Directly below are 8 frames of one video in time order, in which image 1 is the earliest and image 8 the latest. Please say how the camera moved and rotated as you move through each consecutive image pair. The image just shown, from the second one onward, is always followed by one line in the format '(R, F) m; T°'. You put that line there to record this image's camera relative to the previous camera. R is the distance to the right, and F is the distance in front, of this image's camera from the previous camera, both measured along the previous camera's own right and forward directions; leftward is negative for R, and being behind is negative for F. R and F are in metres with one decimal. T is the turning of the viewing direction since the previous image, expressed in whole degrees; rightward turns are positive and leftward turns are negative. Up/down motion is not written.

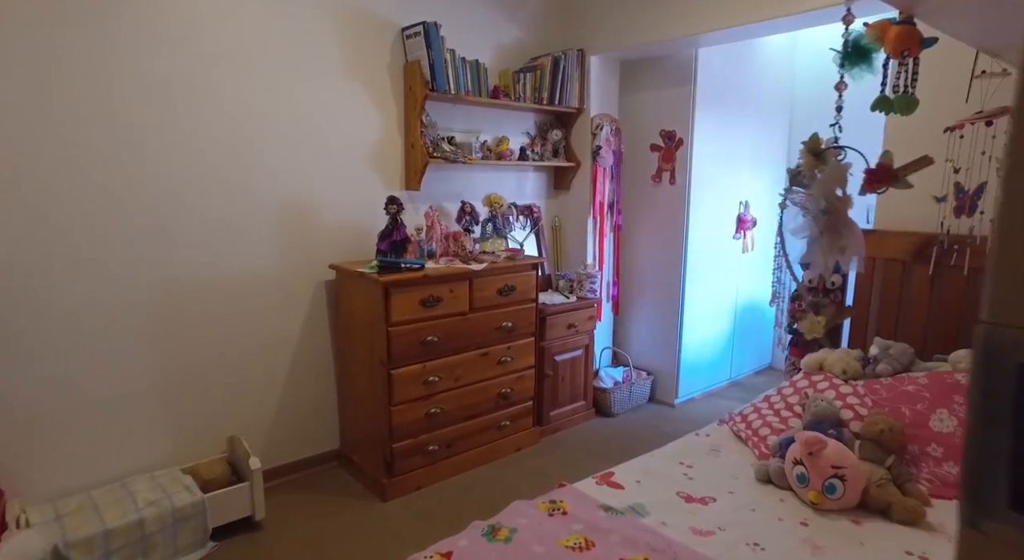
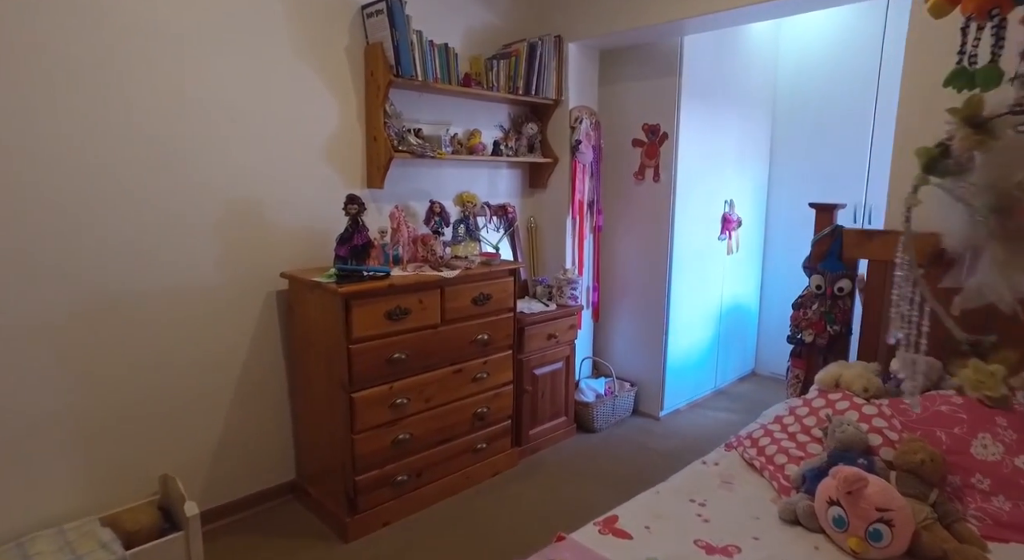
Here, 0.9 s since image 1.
(0.0, +0.3) m; +3°
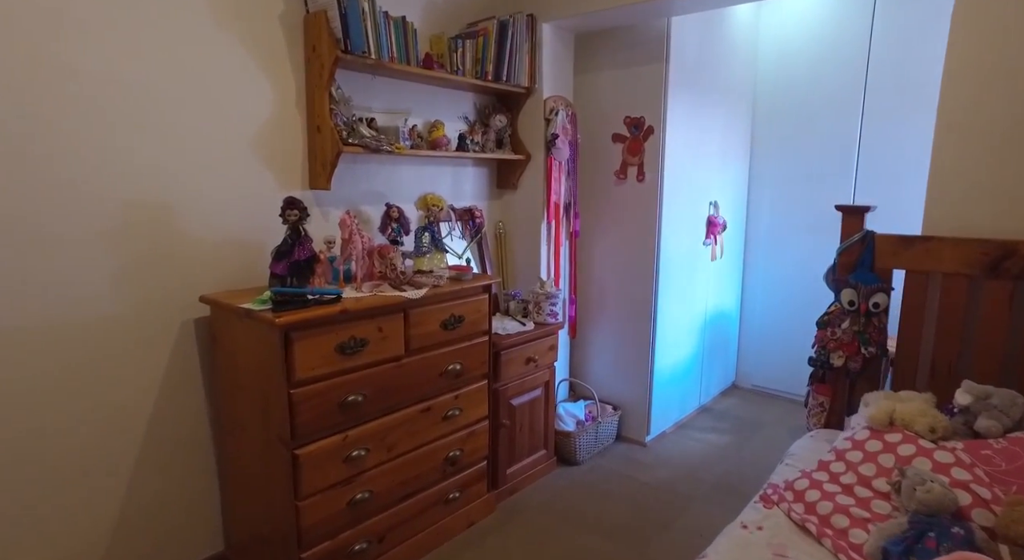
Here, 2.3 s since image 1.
(-0.1, +0.4) m; +5°
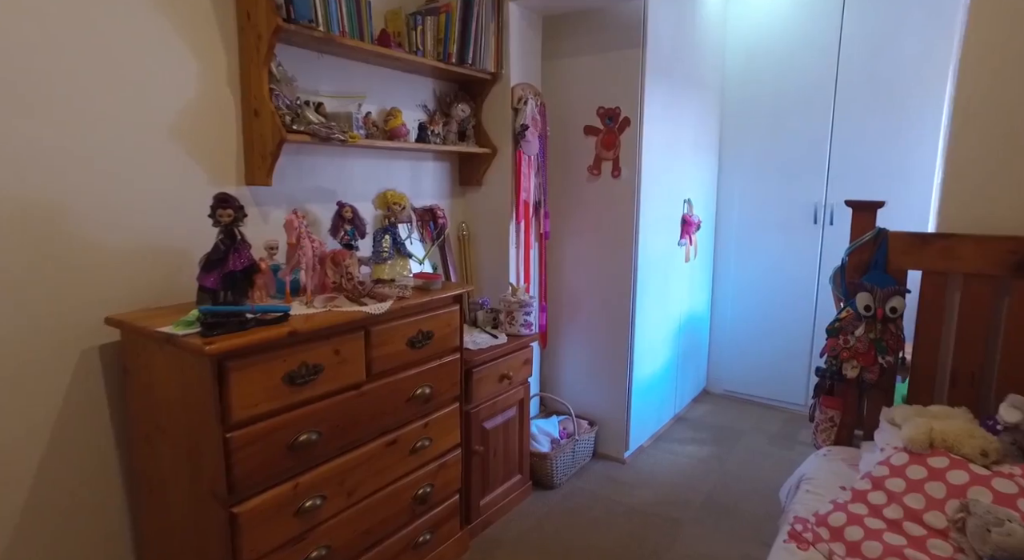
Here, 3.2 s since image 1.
(-0.1, +0.3) m; +6°
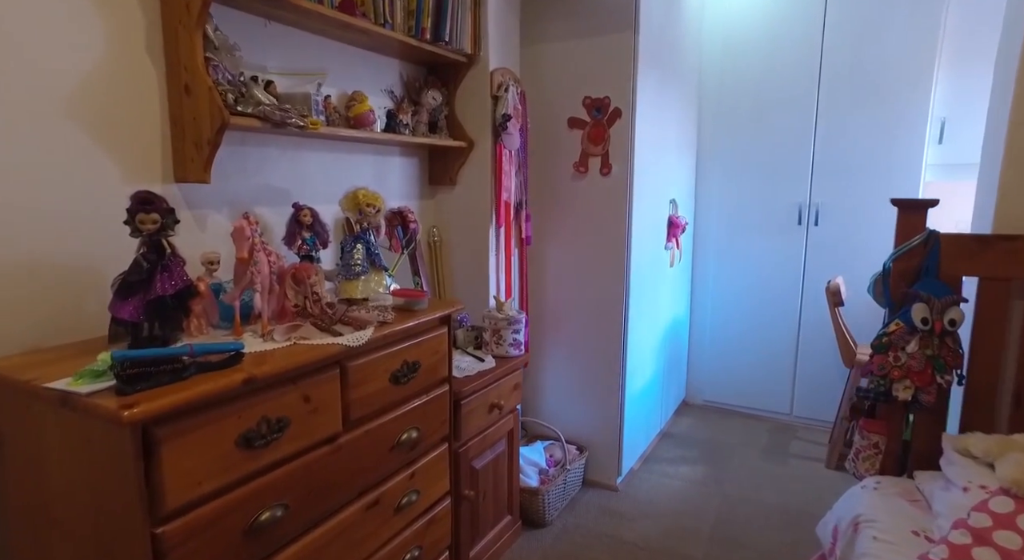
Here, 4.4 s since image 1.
(-0.2, +0.3) m; +6°
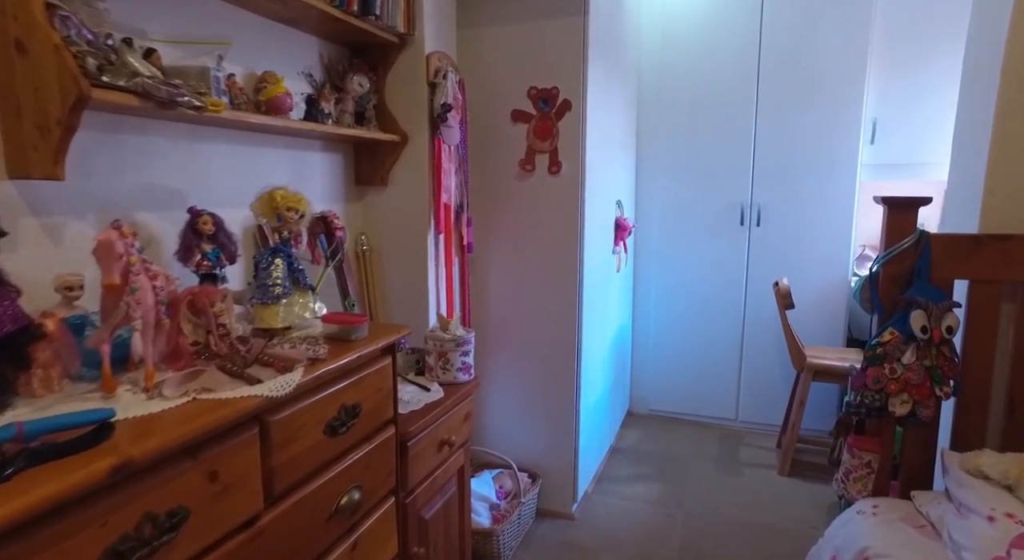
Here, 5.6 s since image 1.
(-0.1, +0.3) m; +8°
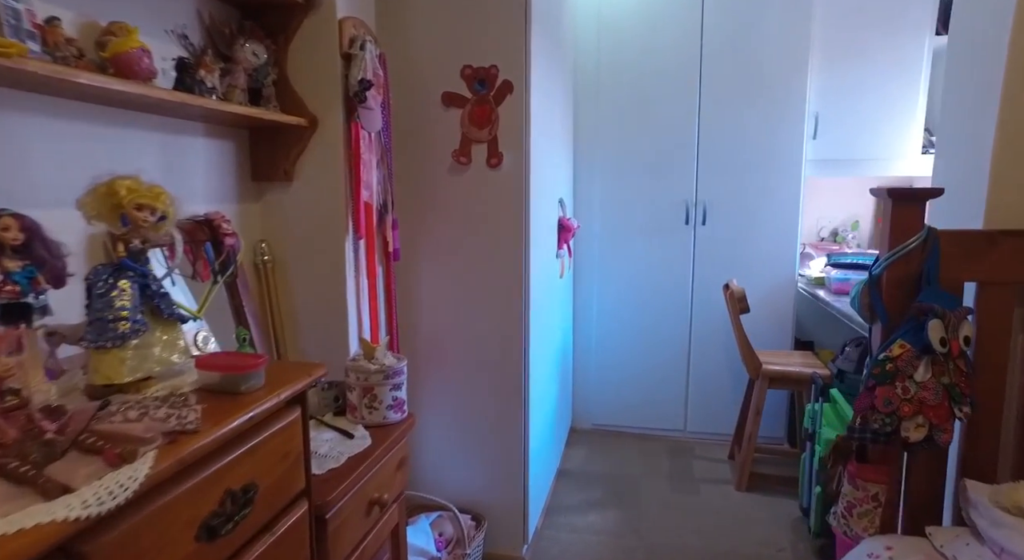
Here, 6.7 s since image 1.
(-0.1, +0.3) m; +8°
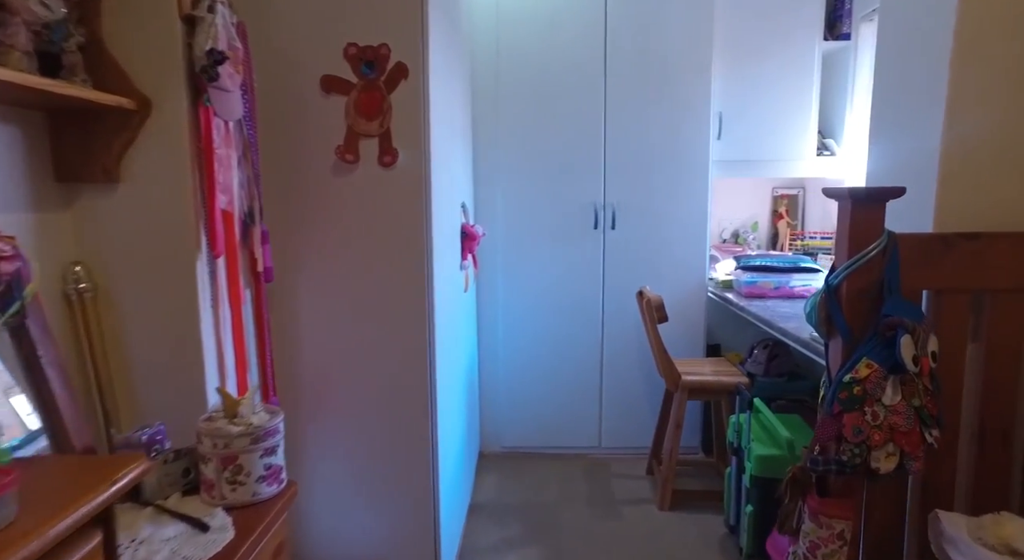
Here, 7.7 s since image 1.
(0.0, +0.3) m; +10°
